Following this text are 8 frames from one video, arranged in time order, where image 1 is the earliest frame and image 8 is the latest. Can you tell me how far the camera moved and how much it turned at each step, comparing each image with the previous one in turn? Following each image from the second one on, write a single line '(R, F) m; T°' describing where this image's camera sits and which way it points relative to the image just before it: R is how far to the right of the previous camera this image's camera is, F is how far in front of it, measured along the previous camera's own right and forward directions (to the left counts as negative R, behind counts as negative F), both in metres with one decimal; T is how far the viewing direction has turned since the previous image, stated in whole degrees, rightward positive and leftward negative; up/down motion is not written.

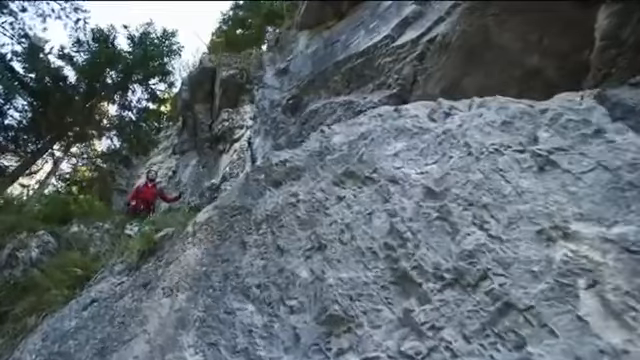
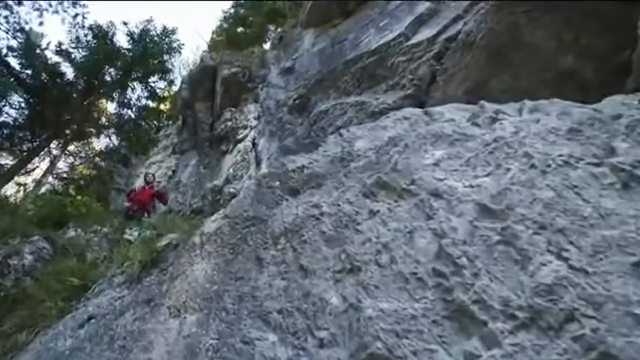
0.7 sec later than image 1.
(-0.2, +0.4) m; 0°
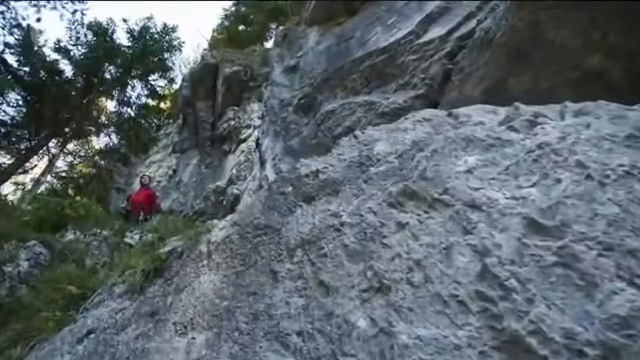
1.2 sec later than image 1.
(-0.1, +0.3) m; 0°
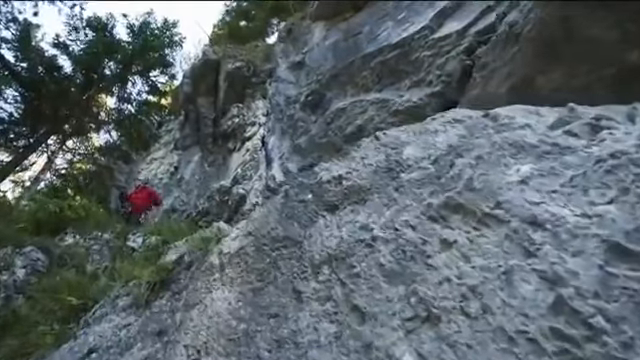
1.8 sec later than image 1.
(-0.2, +0.4) m; 0°
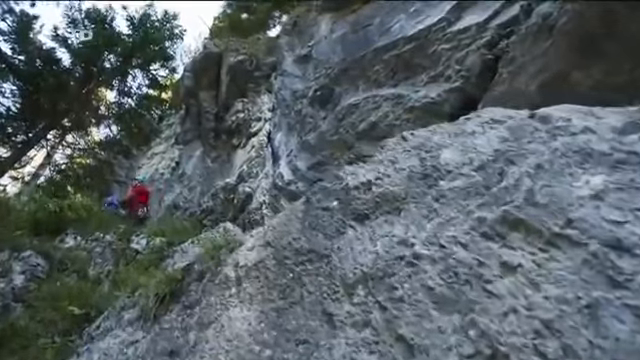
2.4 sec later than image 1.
(-0.2, +0.4) m; 0°
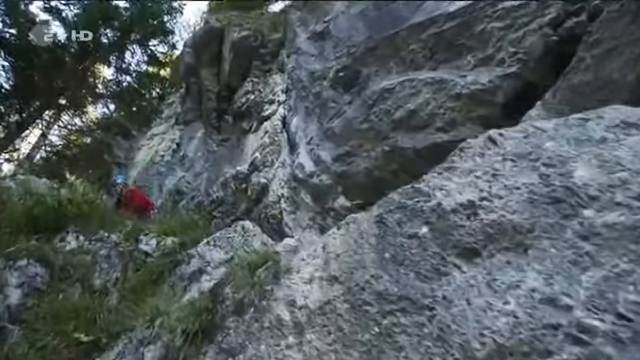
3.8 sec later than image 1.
(-0.5, +0.8) m; +1°
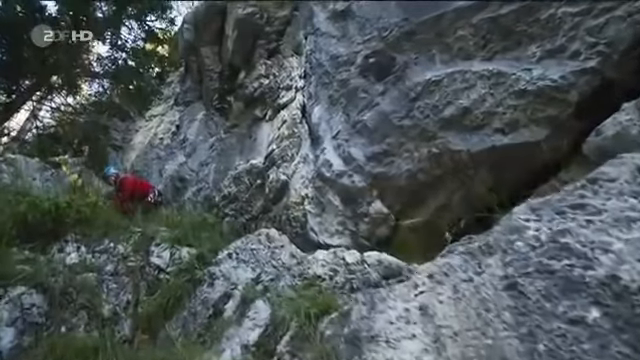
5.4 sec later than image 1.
(-0.5, +0.9) m; +1°
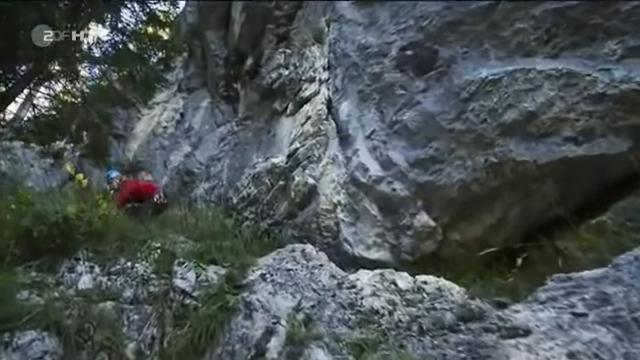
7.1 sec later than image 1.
(-0.5, +0.7) m; +1°
